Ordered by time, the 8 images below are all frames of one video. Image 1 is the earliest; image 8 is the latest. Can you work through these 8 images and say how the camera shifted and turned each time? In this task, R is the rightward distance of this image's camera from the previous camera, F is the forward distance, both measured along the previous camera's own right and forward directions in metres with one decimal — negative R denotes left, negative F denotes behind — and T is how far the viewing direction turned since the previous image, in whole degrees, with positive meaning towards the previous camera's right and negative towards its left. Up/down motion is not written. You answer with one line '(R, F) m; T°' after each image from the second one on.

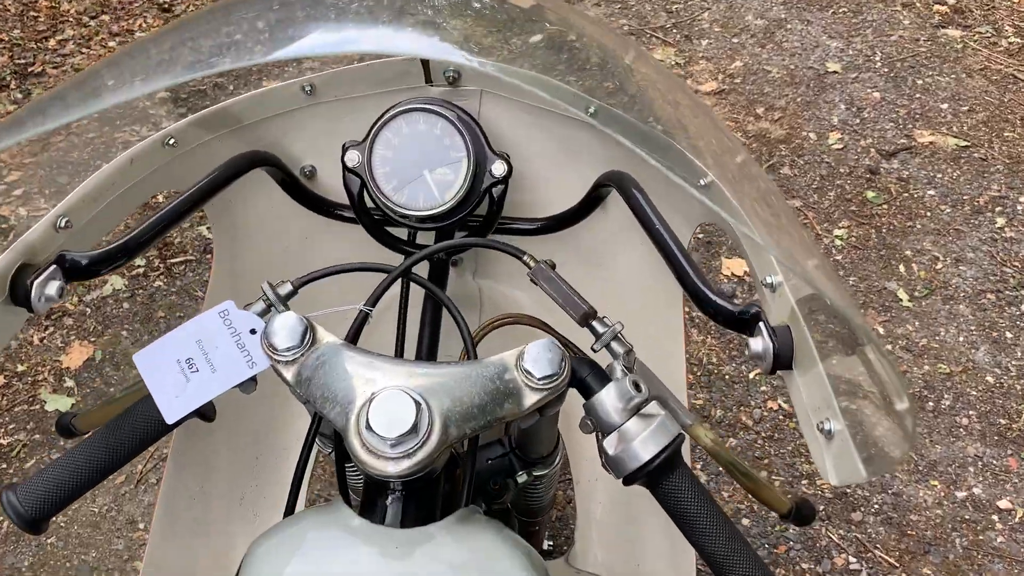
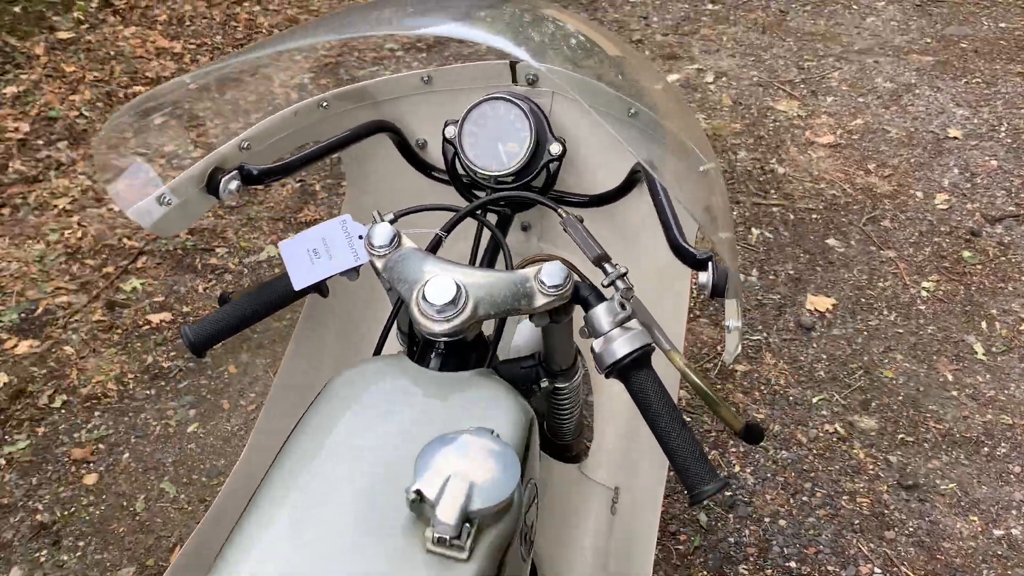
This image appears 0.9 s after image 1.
(+0.1, -0.3) m; -9°
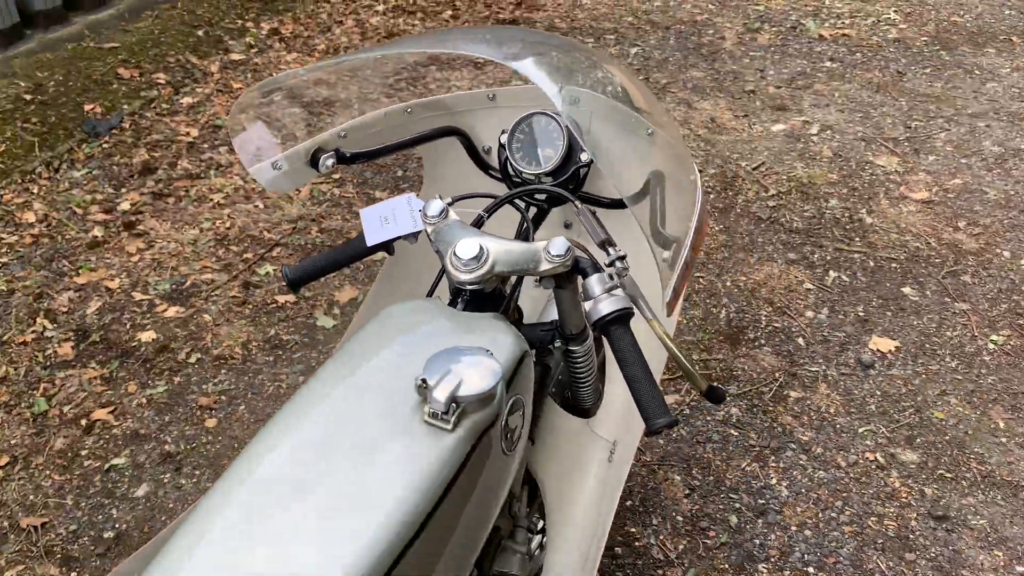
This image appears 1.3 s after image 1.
(+0.2, -0.3) m; -8°
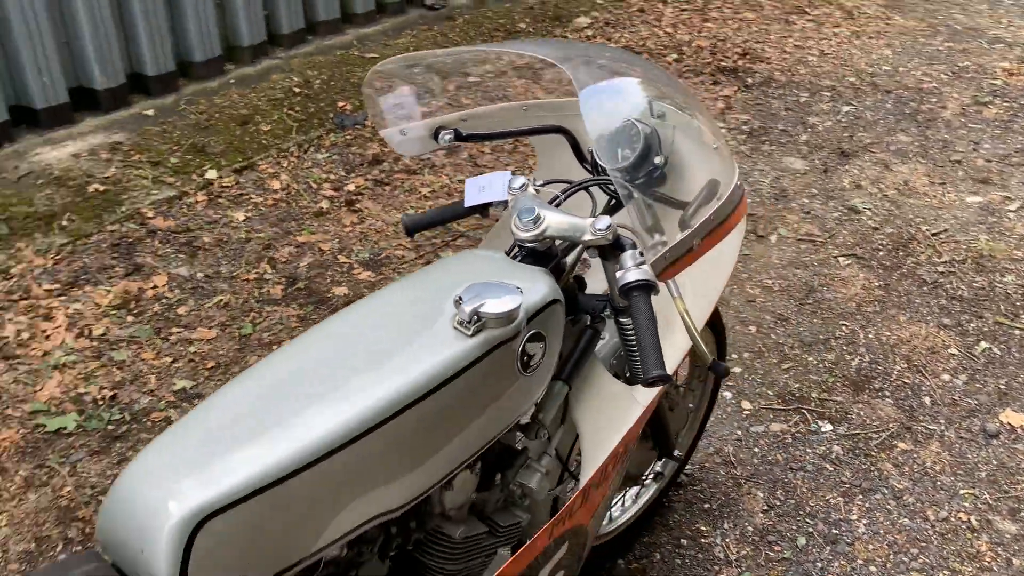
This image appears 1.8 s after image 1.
(+0.3, -0.3) m; -15°
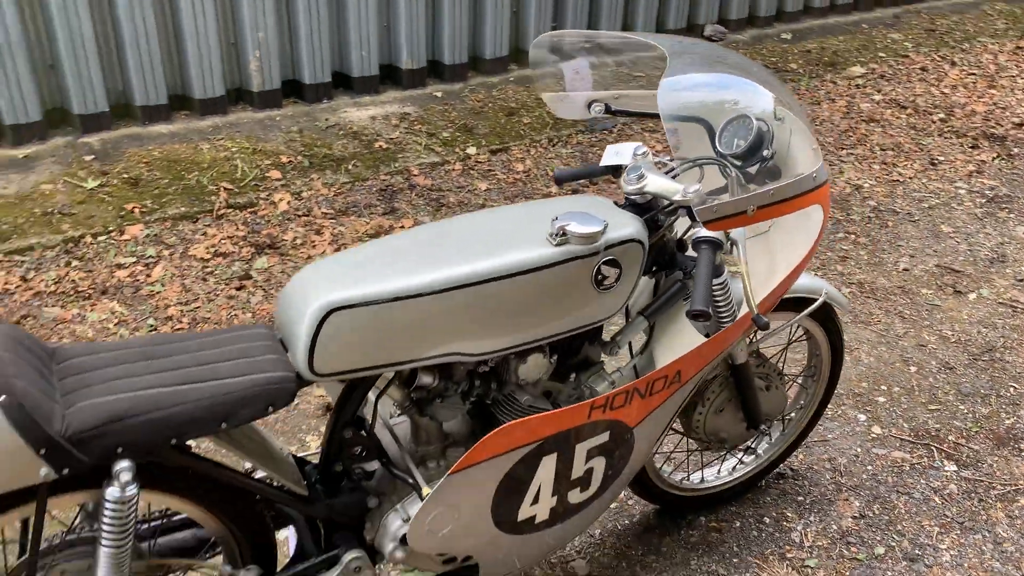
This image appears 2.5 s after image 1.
(+0.4, -0.4) m; -17°
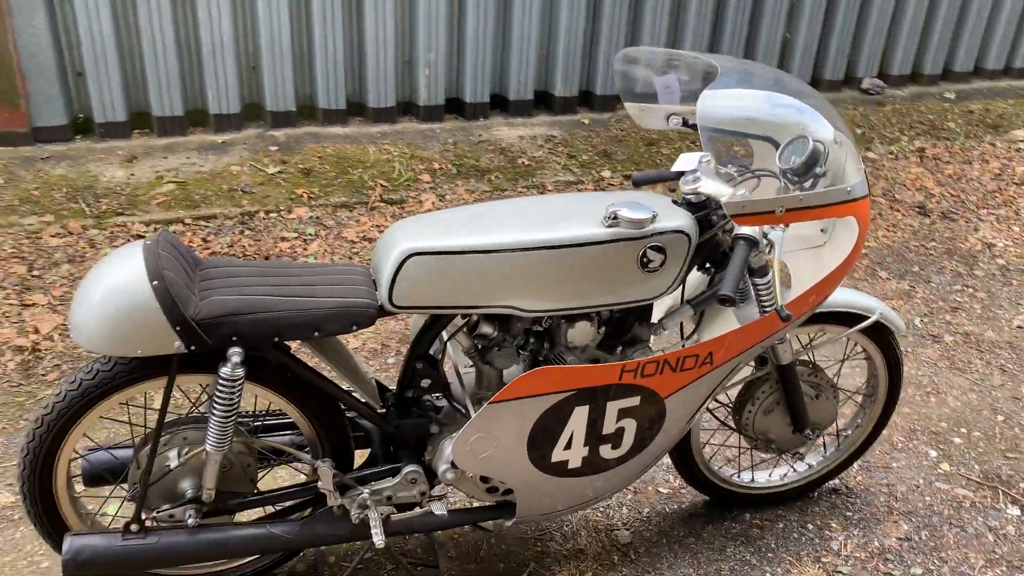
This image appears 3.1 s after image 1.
(+0.3, -0.3) m; -11°
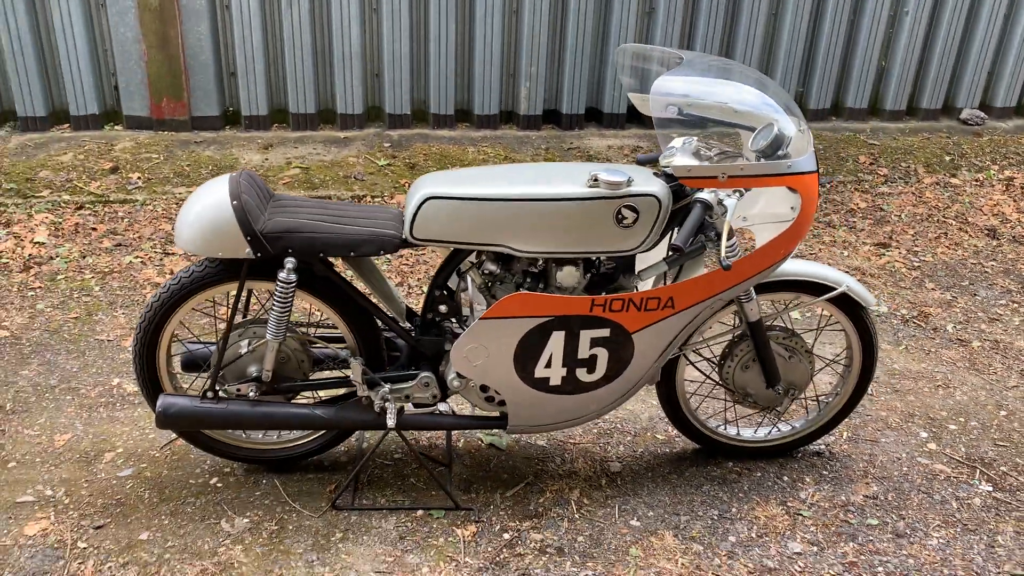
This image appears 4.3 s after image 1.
(+0.4, -0.4) m; -9°
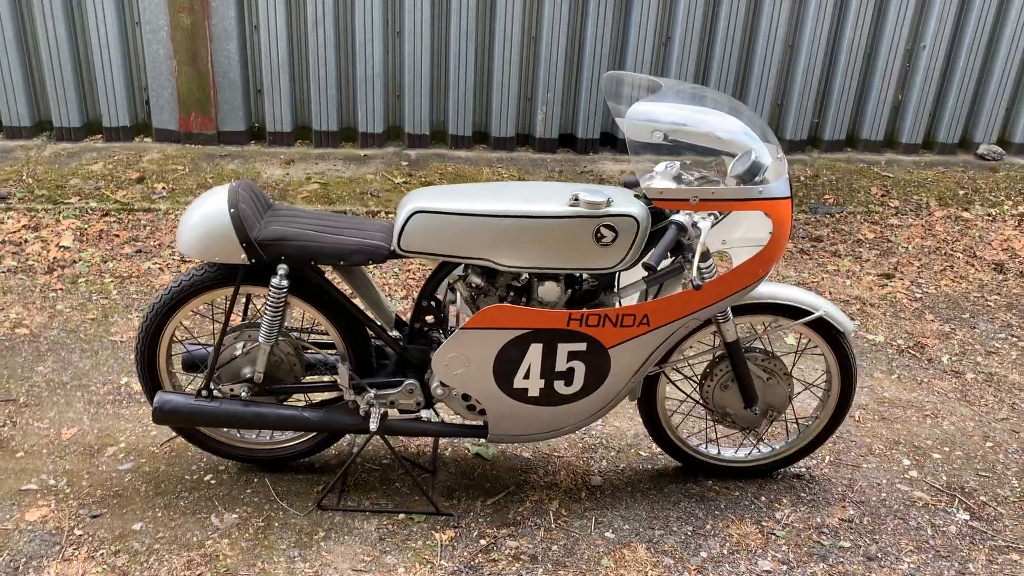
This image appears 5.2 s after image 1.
(+0.2, -0.1) m; -2°
